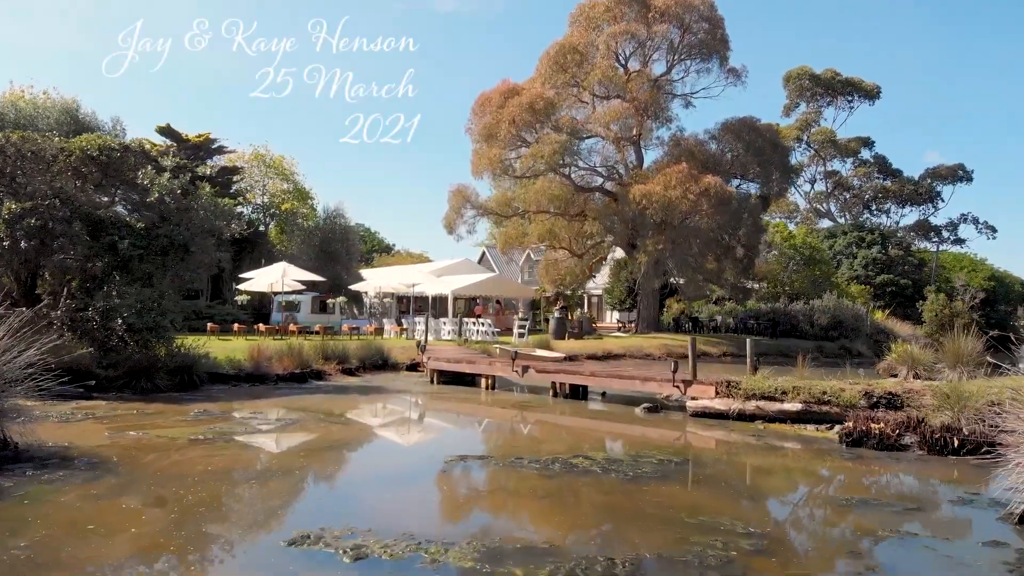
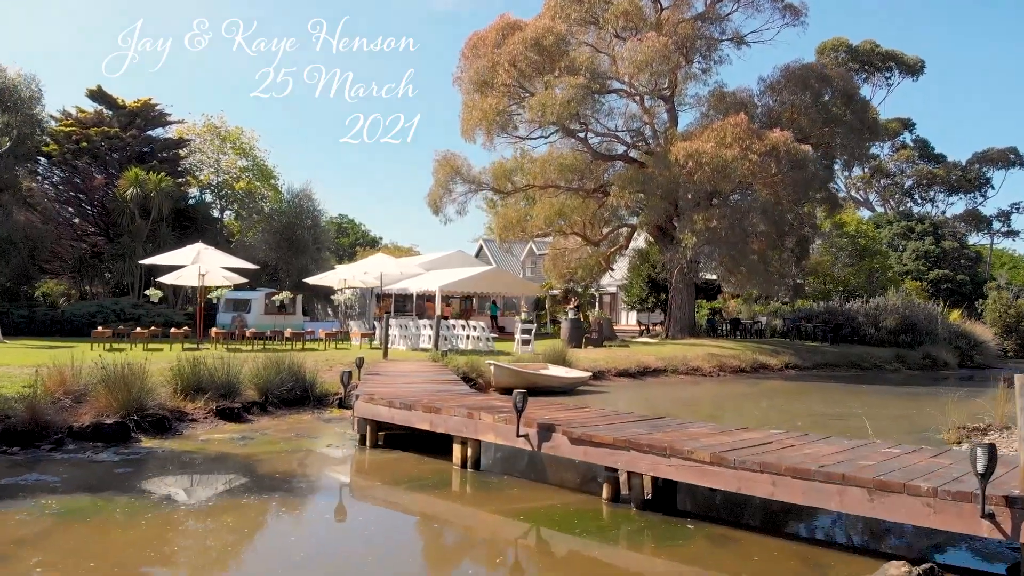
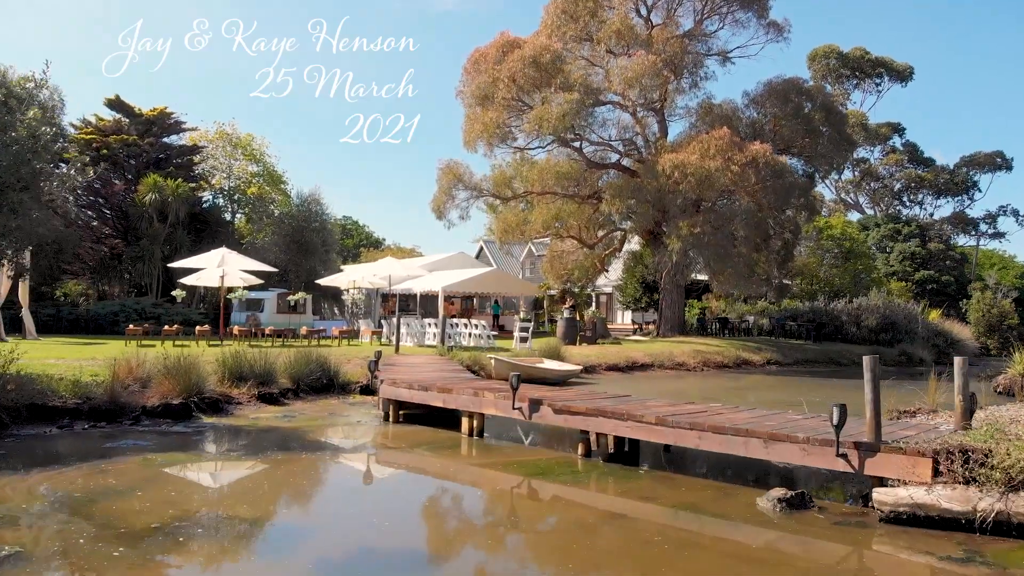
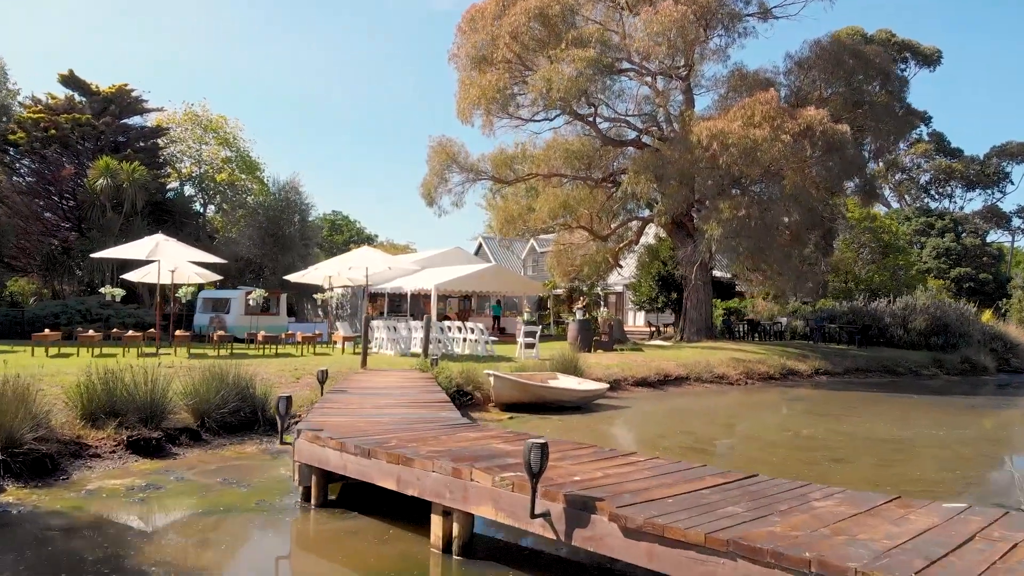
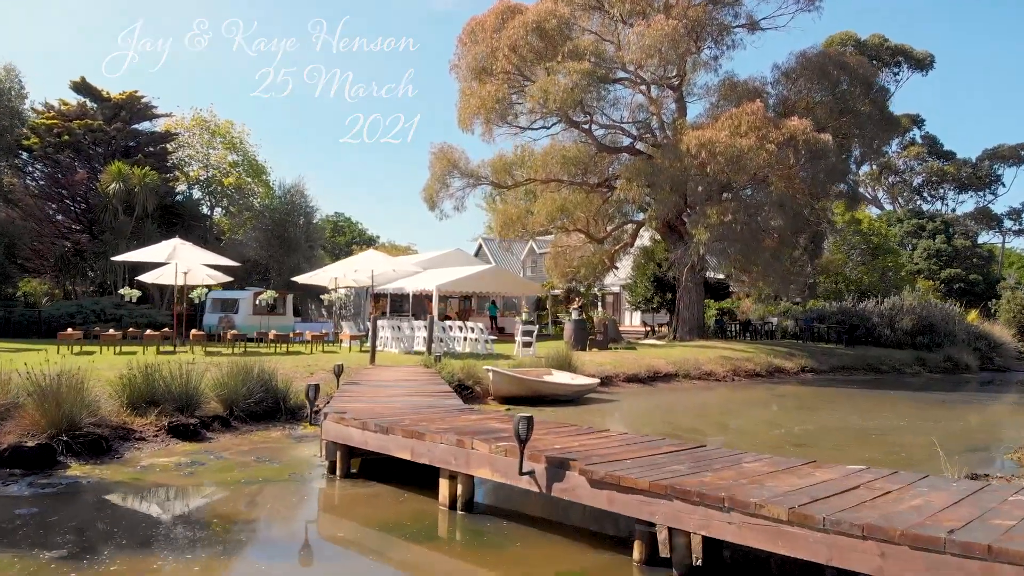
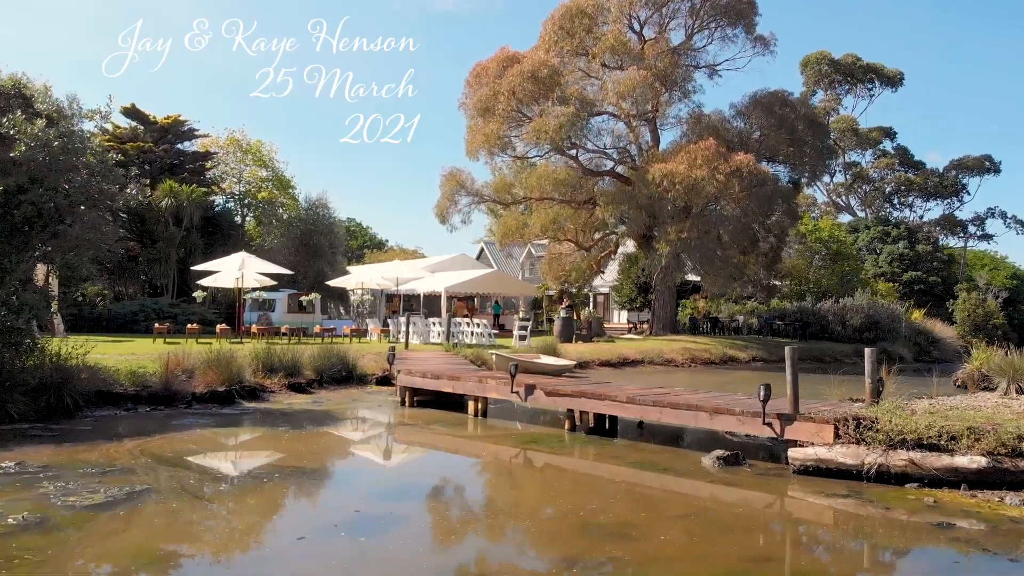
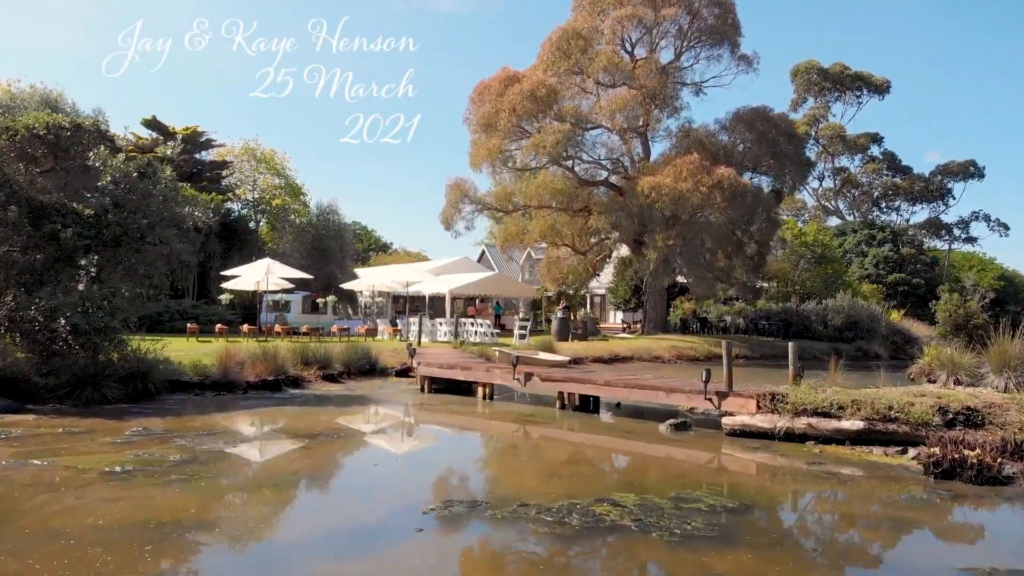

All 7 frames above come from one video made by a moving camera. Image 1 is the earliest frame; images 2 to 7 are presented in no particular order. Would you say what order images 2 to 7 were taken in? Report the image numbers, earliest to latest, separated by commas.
7, 6, 3, 2, 5, 4
